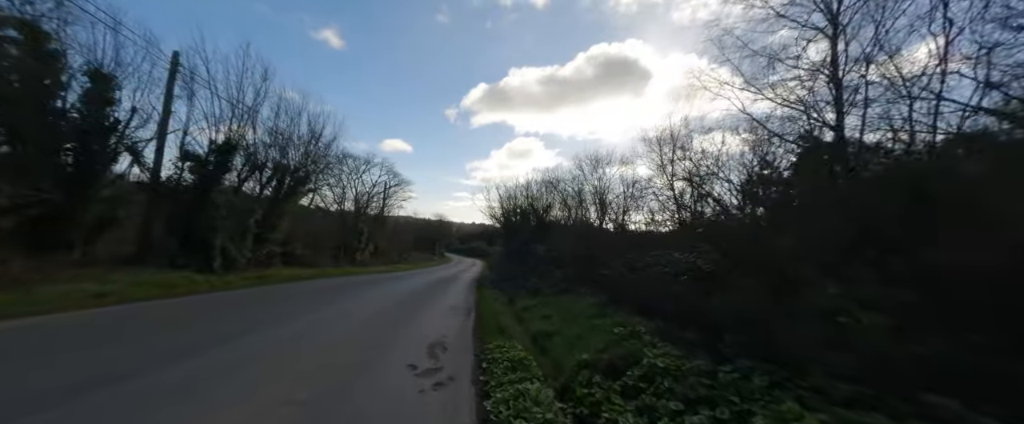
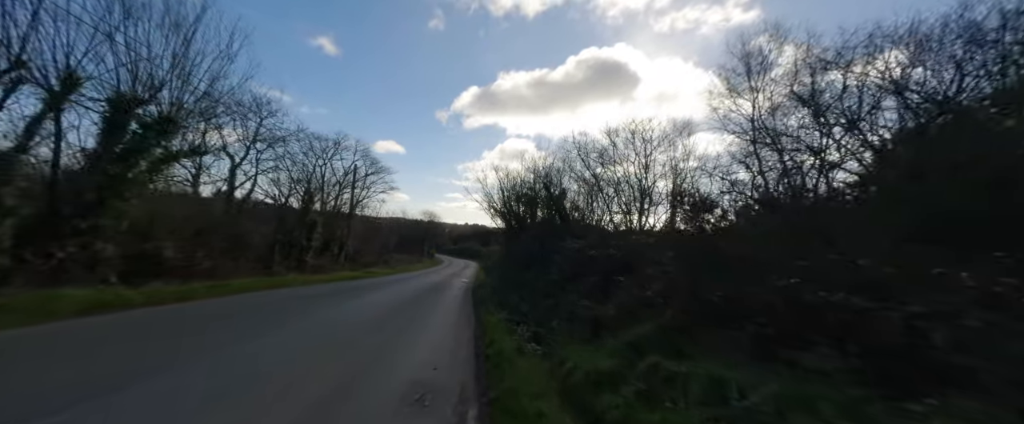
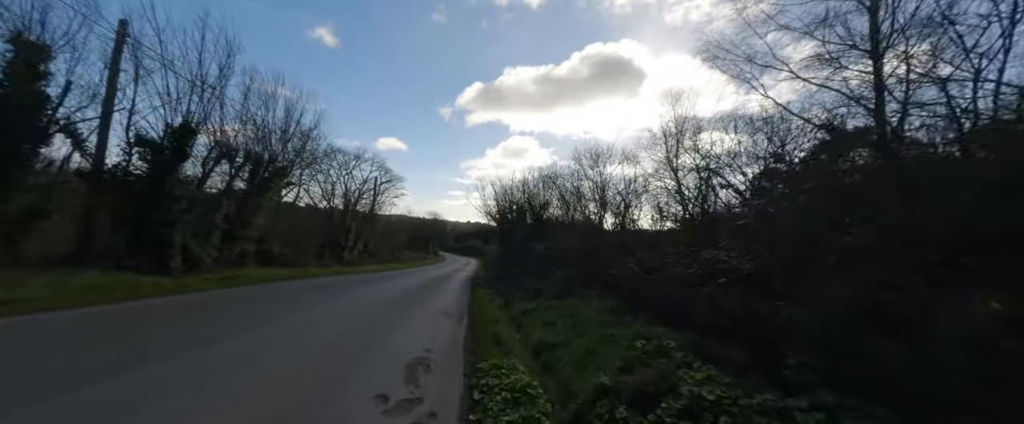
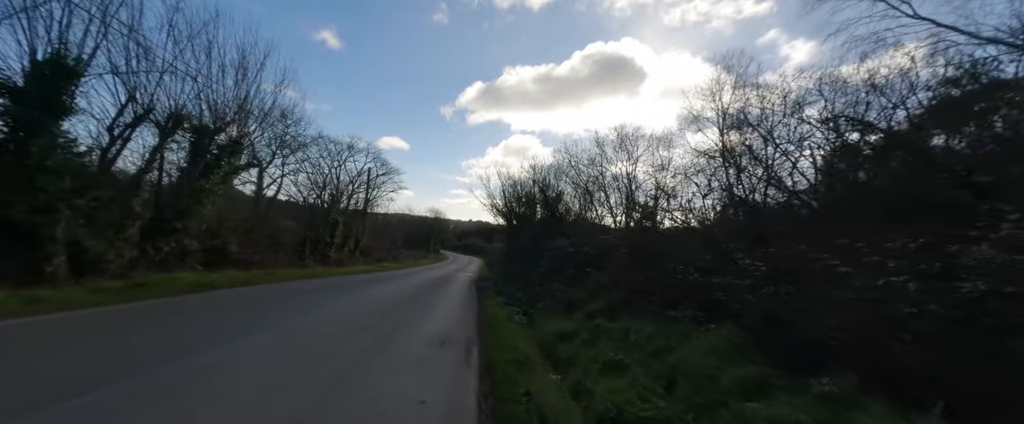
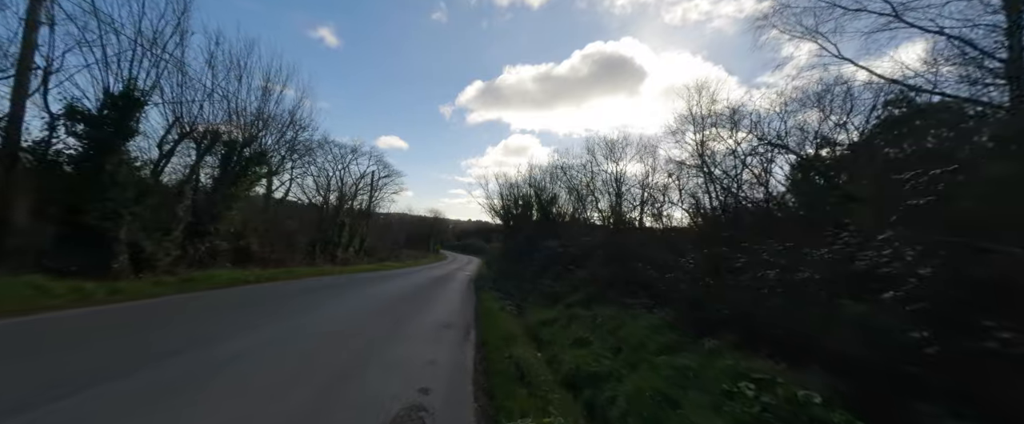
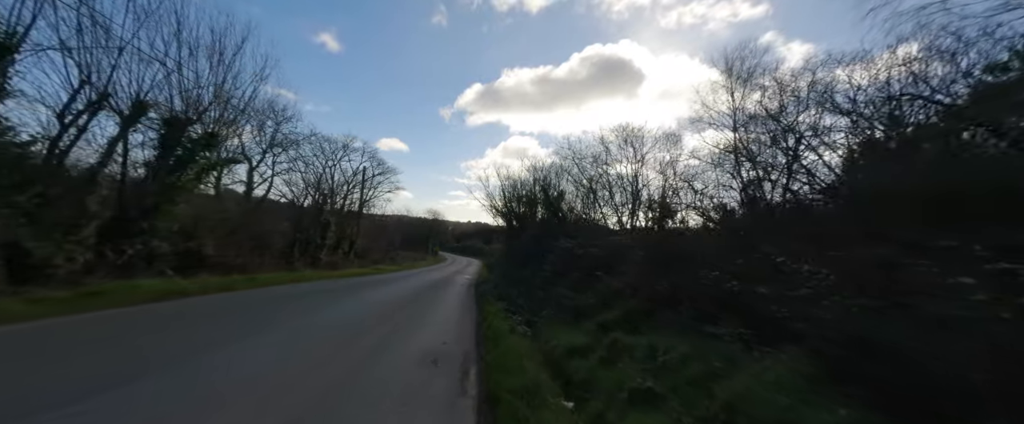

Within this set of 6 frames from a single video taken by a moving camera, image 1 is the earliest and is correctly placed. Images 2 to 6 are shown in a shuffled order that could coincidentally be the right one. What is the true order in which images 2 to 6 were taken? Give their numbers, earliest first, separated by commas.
3, 5, 4, 6, 2
